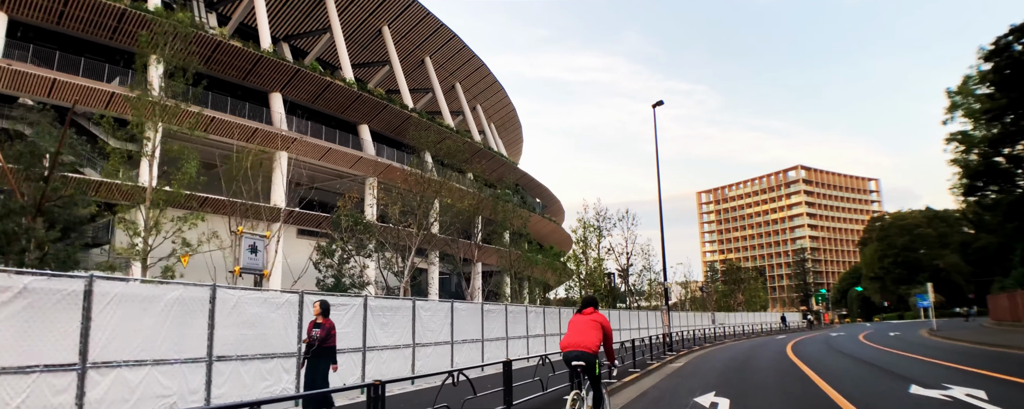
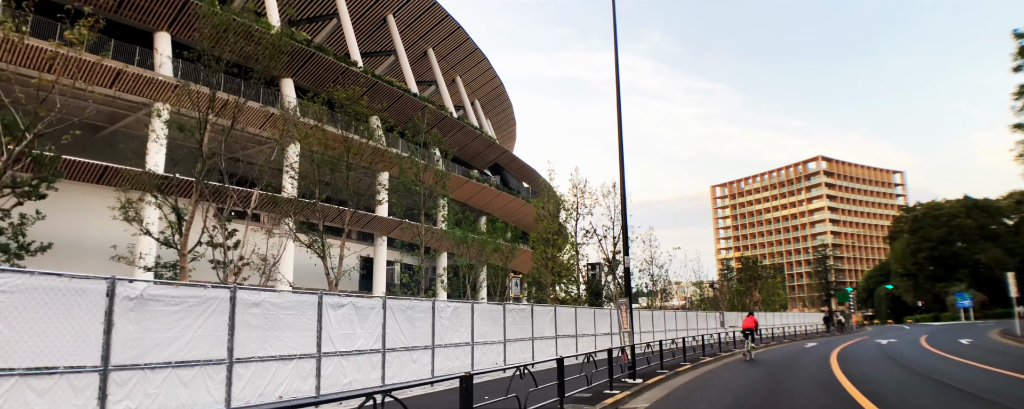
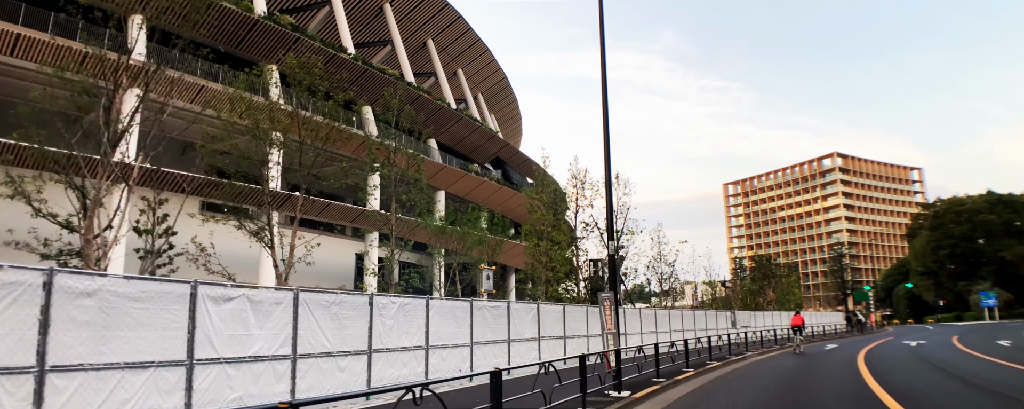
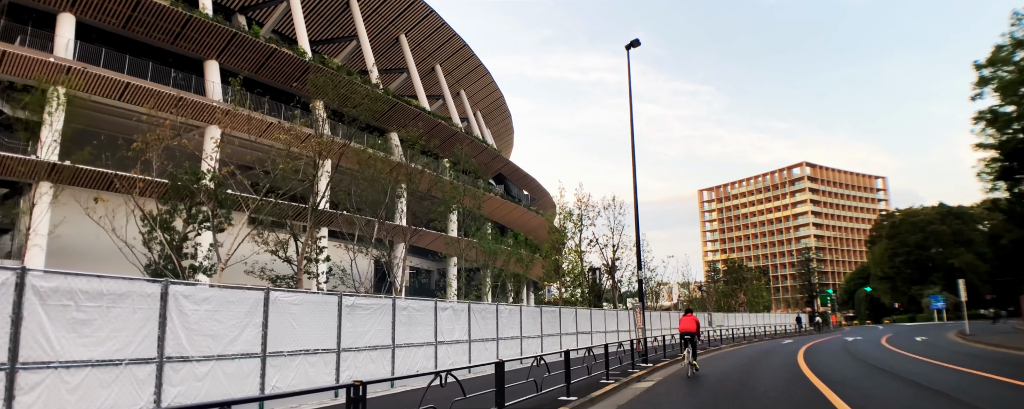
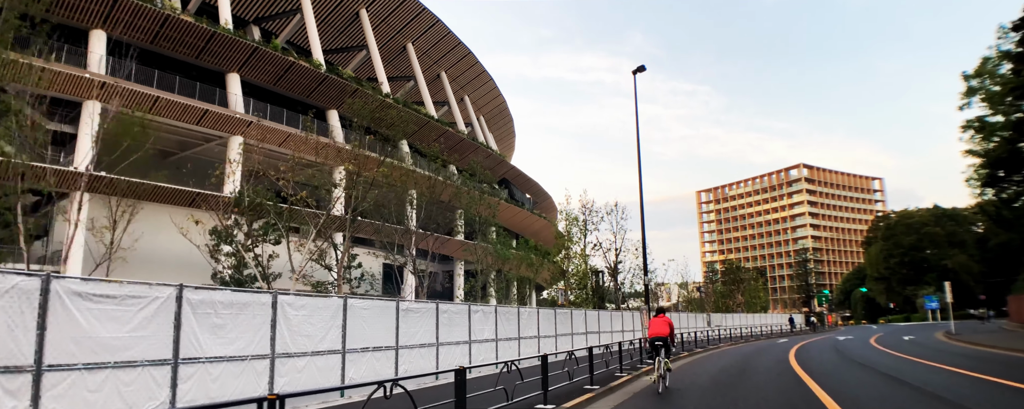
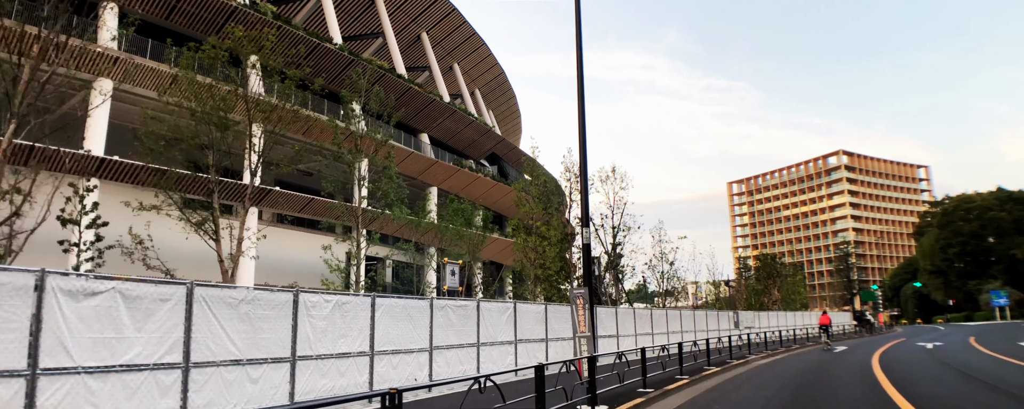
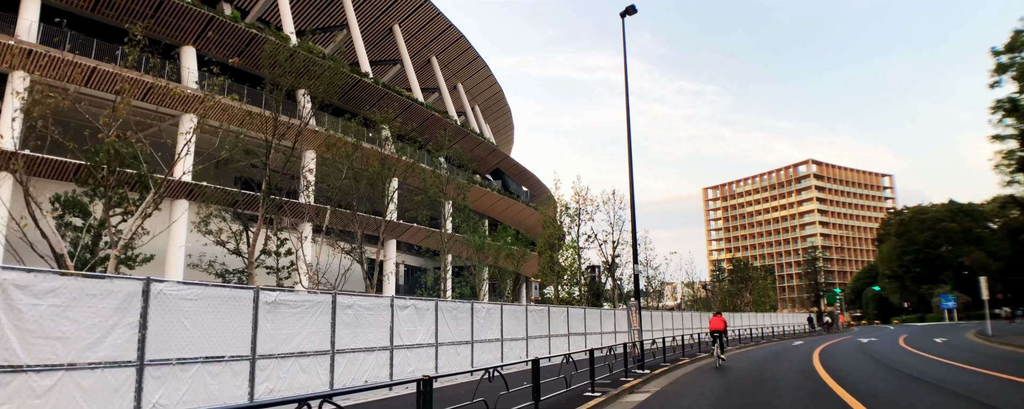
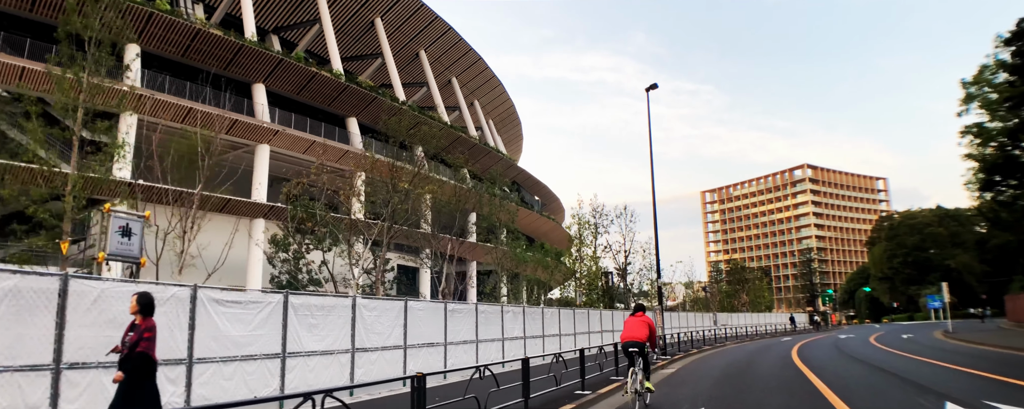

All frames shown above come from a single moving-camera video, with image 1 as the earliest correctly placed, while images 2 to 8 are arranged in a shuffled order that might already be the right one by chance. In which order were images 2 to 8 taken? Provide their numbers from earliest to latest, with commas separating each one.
8, 5, 4, 7, 2, 3, 6
